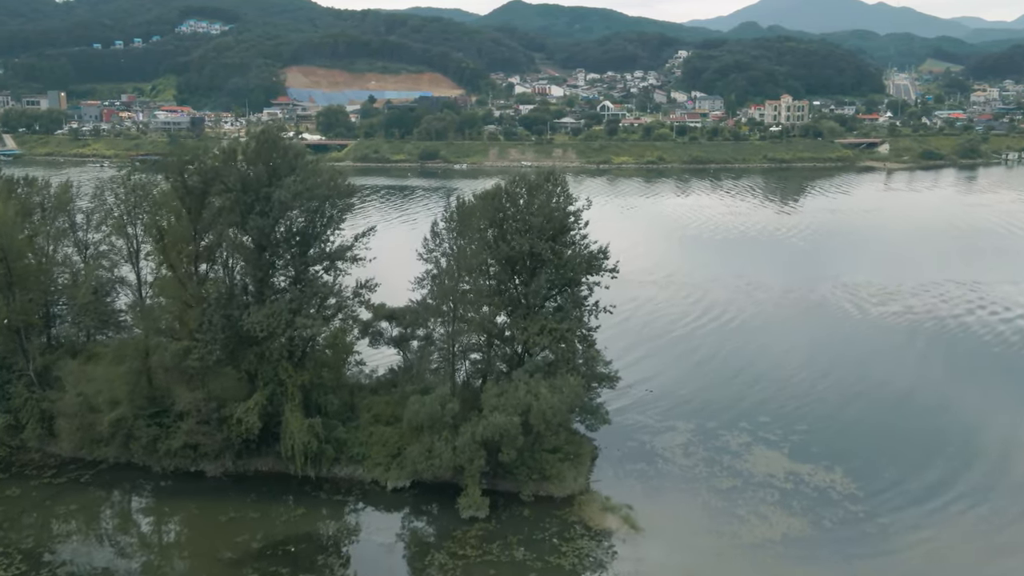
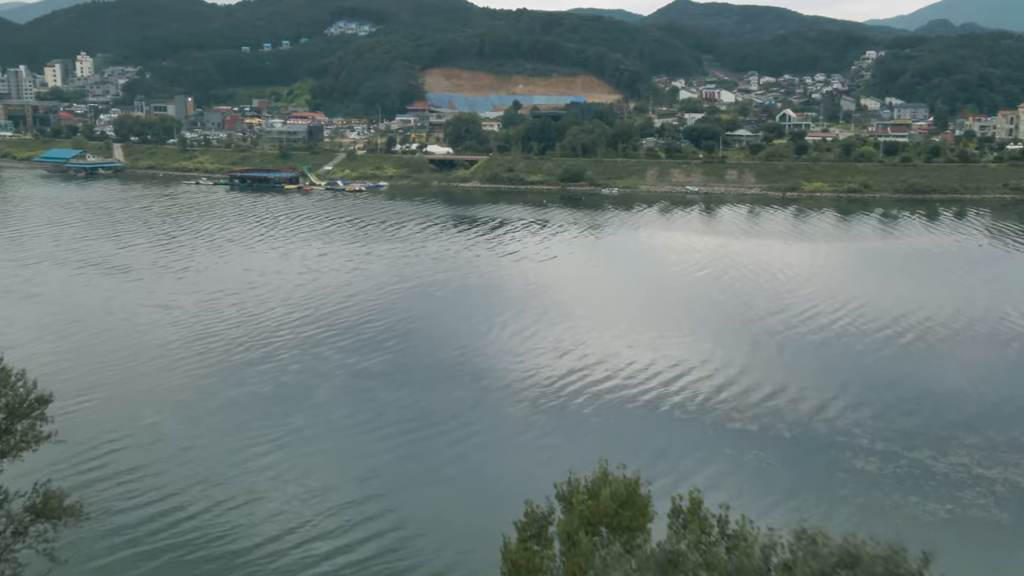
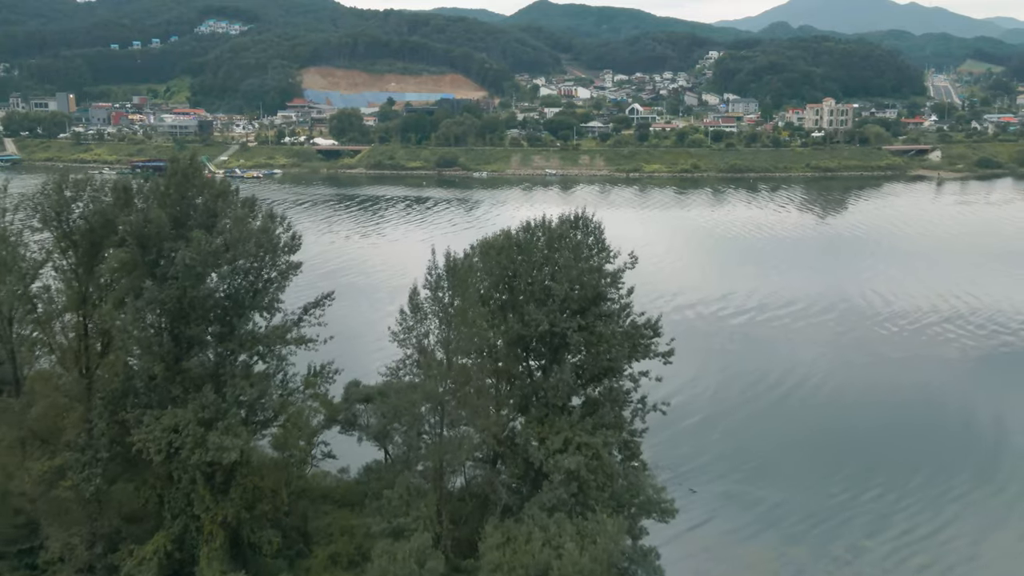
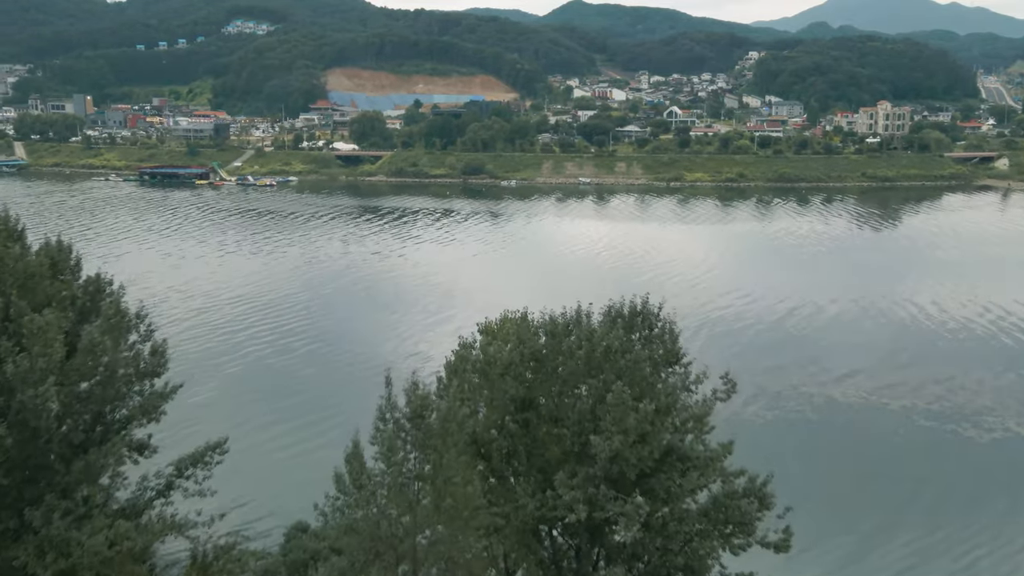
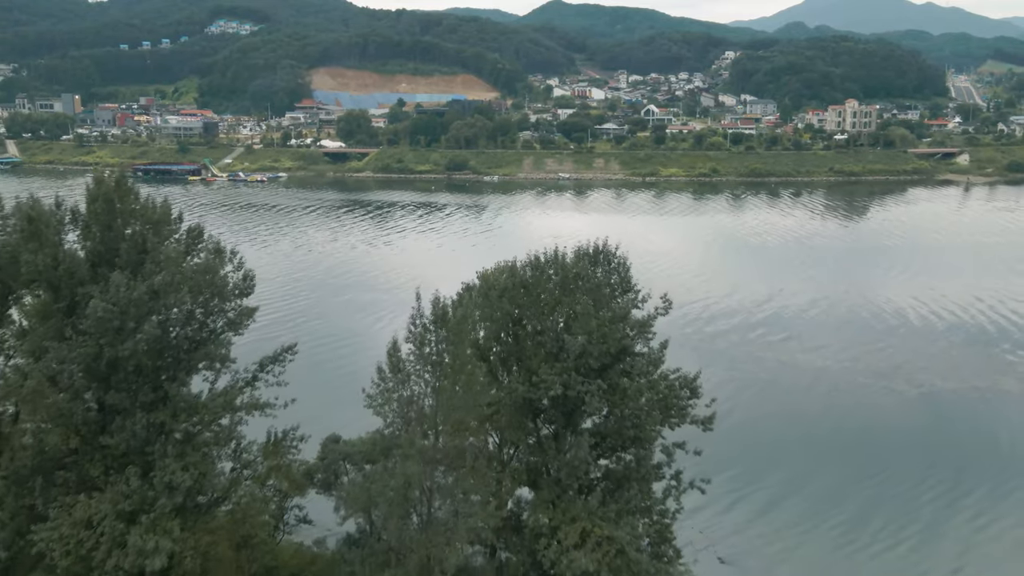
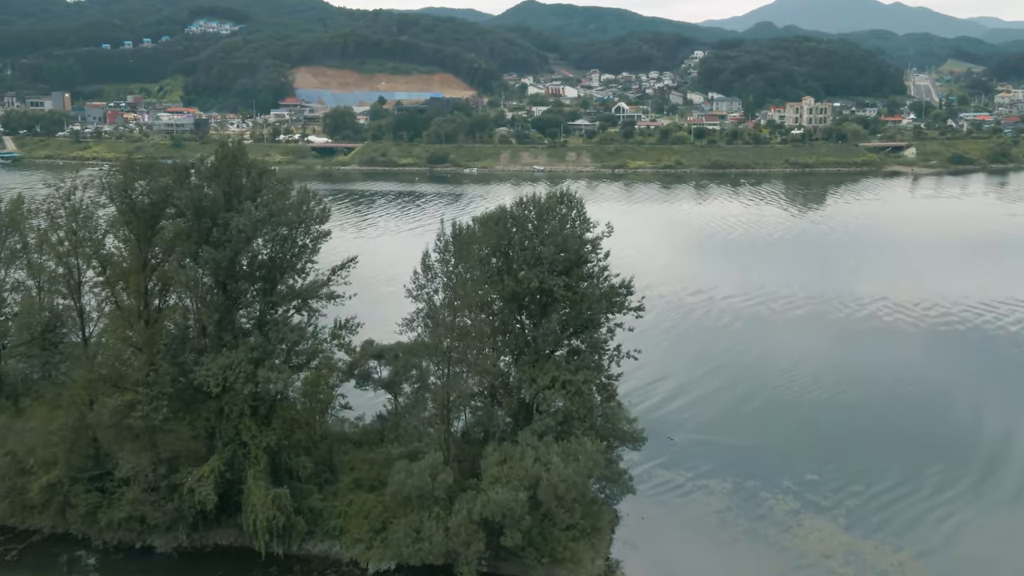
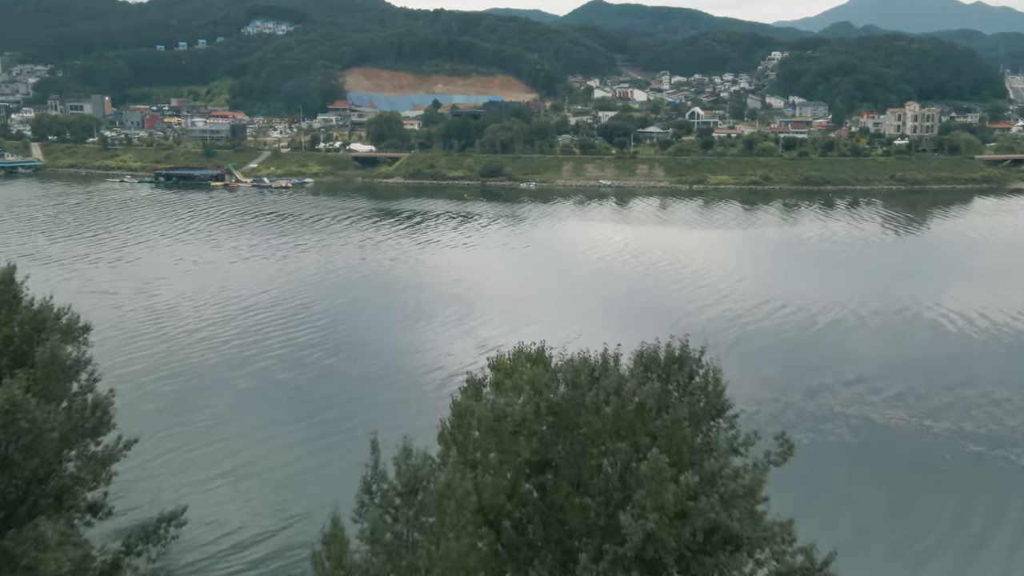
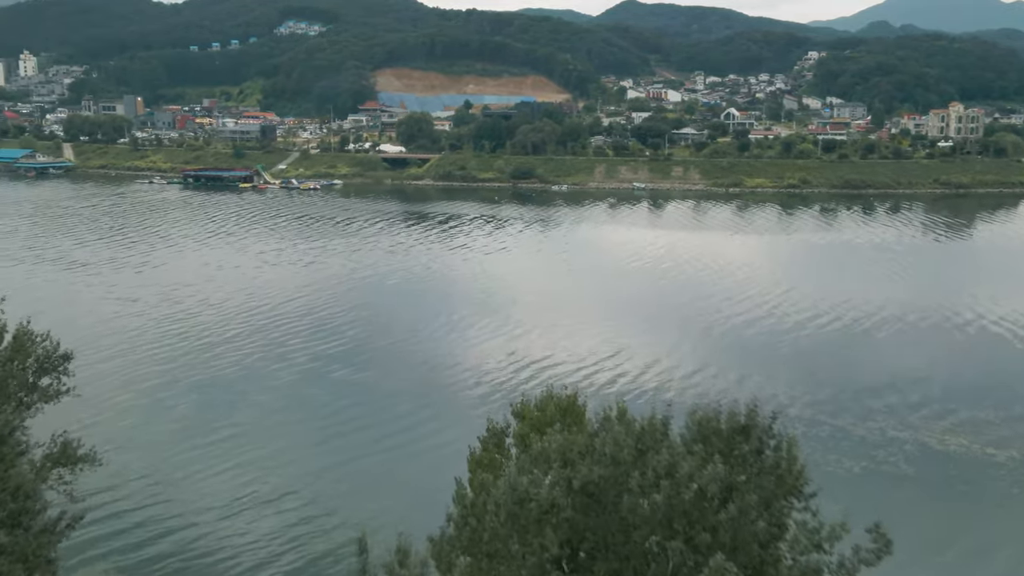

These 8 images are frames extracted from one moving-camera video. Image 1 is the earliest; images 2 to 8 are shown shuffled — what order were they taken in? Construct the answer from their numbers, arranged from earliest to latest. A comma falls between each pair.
6, 3, 5, 4, 7, 8, 2
